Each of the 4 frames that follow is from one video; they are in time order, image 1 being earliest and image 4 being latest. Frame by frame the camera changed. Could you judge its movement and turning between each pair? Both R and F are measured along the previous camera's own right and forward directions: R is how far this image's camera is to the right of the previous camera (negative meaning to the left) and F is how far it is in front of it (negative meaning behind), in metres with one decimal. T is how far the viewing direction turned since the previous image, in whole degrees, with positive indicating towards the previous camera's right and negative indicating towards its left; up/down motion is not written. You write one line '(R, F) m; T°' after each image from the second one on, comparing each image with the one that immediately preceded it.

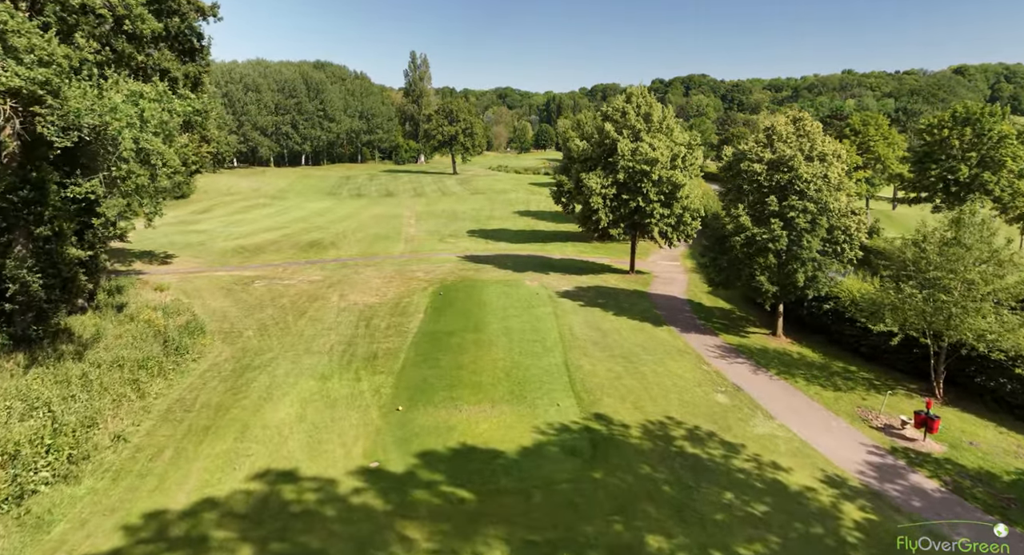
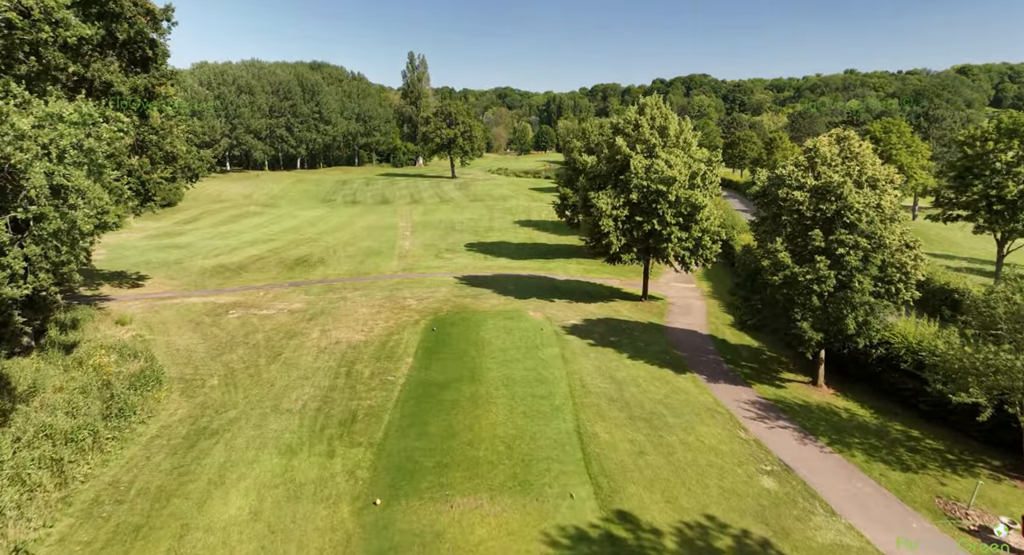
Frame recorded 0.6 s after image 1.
(-0.1, +2.6) m; 0°
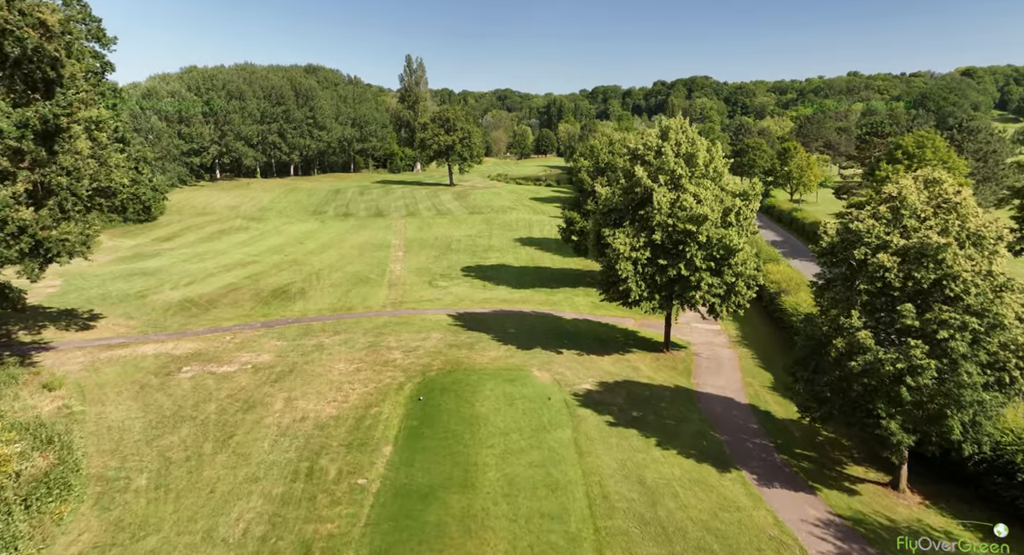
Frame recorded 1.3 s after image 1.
(-0.1, +3.6) m; 0°
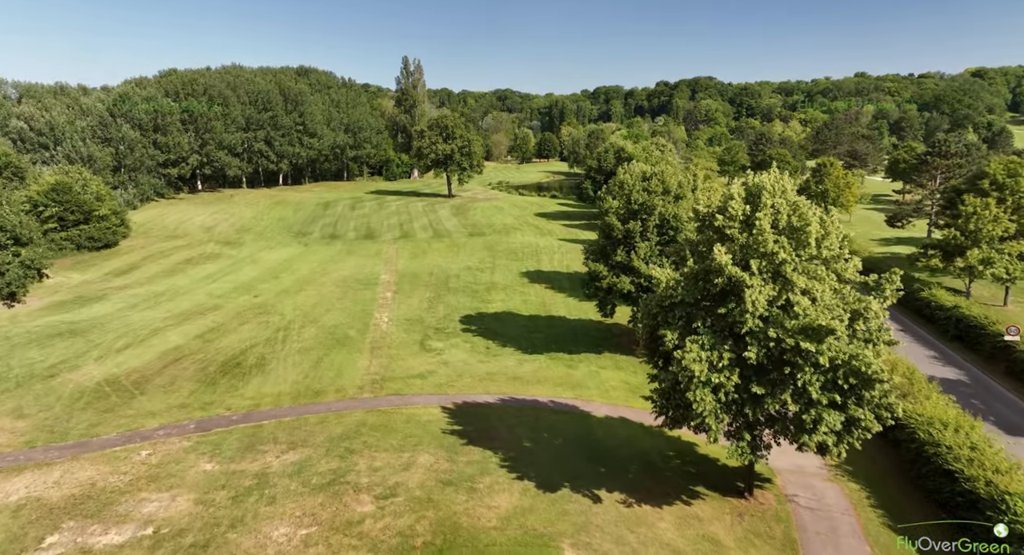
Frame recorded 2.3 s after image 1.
(-0.5, +6.9) m; 0°
